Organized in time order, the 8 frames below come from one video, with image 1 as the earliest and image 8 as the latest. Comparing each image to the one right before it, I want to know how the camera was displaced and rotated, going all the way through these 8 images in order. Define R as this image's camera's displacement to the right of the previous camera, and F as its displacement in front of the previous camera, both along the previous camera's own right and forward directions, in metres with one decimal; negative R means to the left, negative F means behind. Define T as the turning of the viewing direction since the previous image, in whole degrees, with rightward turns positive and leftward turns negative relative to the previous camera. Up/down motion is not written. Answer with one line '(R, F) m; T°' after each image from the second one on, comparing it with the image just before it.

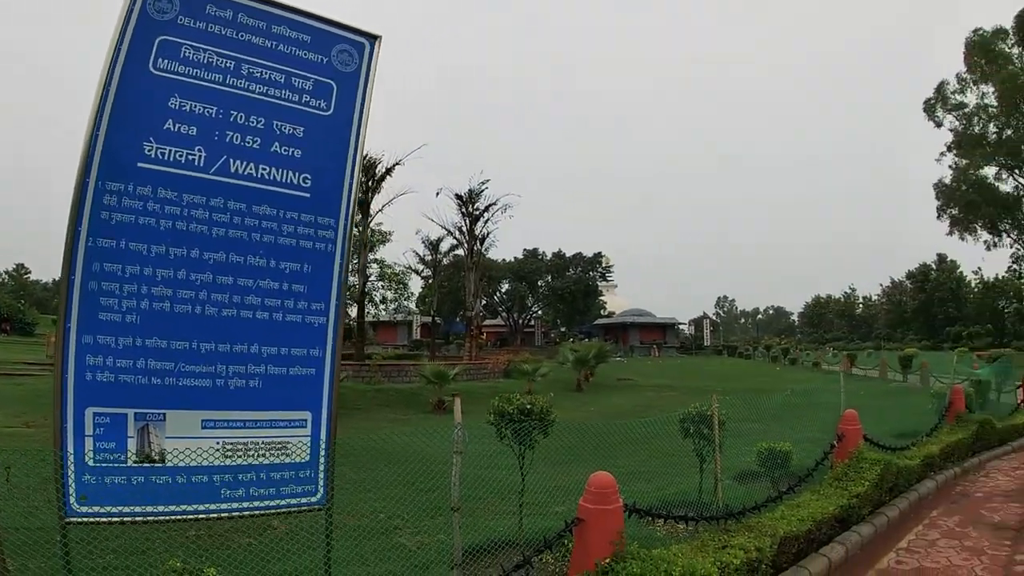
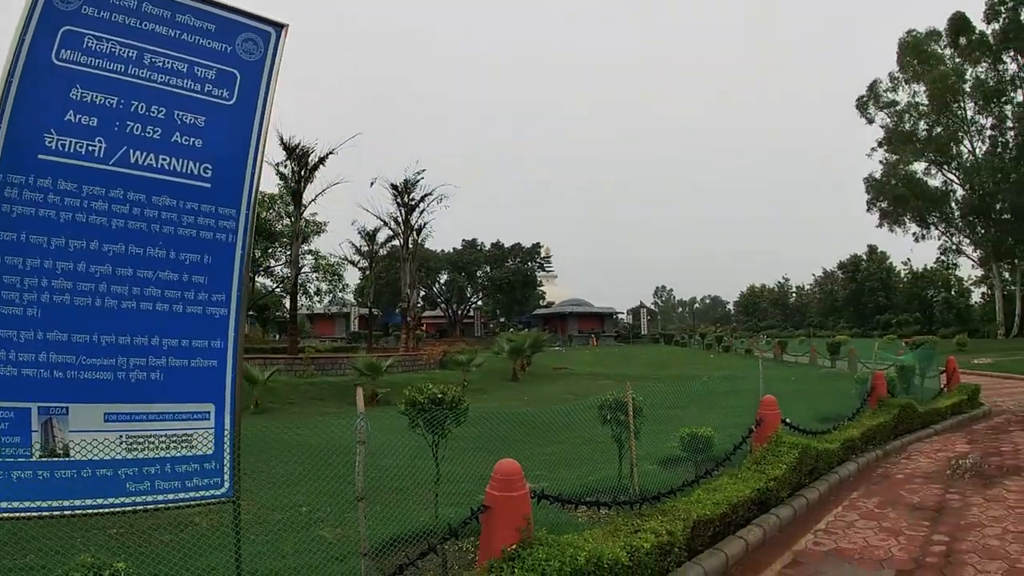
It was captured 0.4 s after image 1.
(+0.3, +0.4) m; +5°
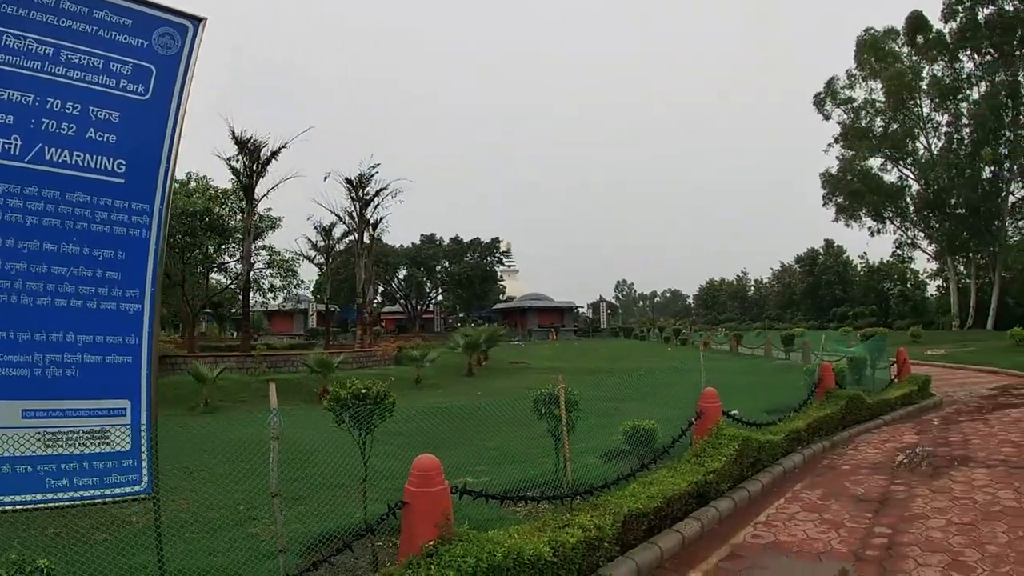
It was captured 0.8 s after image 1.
(+0.3, +0.4) m; +3°
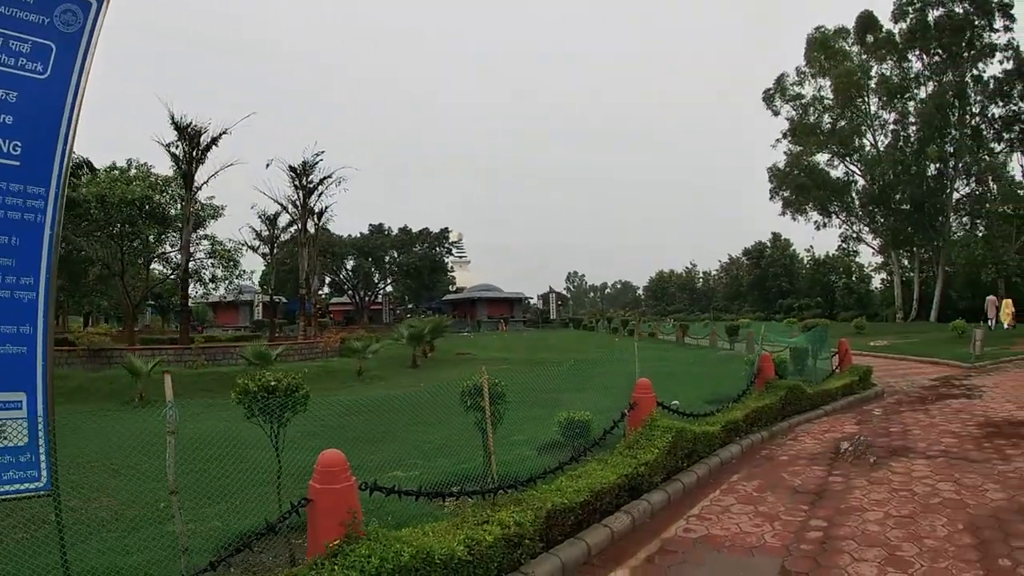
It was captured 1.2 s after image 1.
(+0.2, +0.4) m; +4°
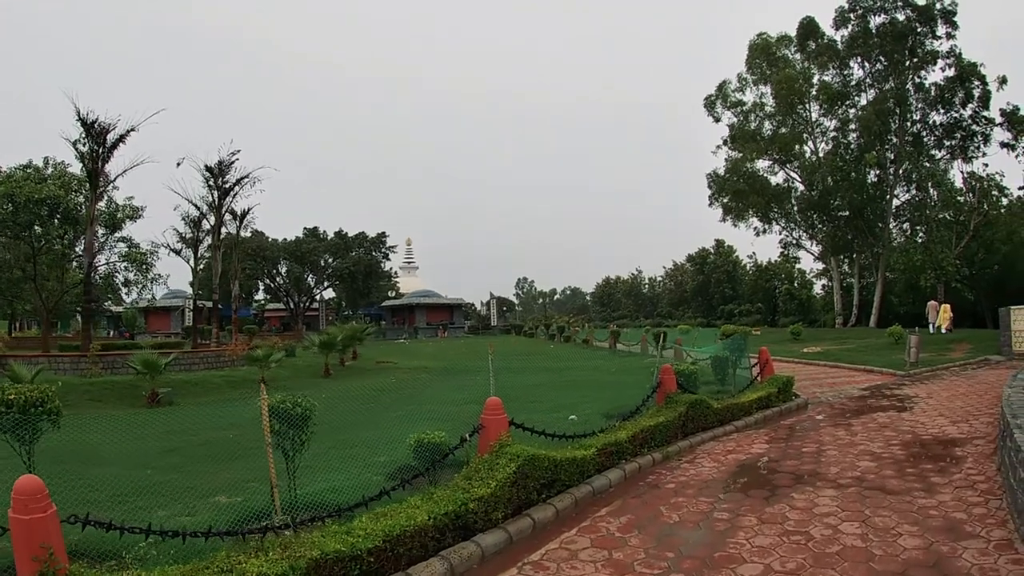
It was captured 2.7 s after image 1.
(+0.9, +1.1) m; +4°
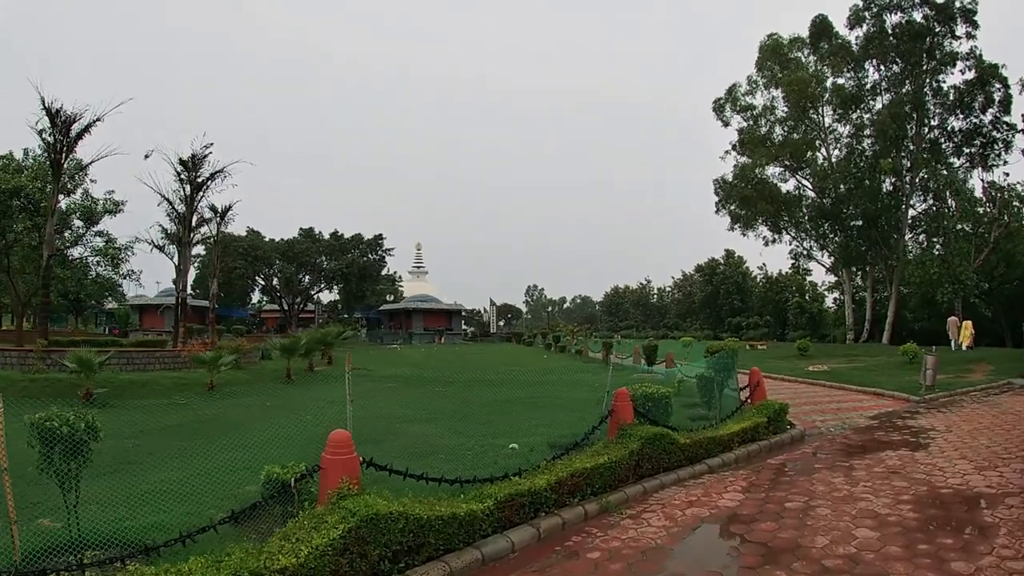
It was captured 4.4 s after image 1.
(+0.8, +1.2) m; -1°
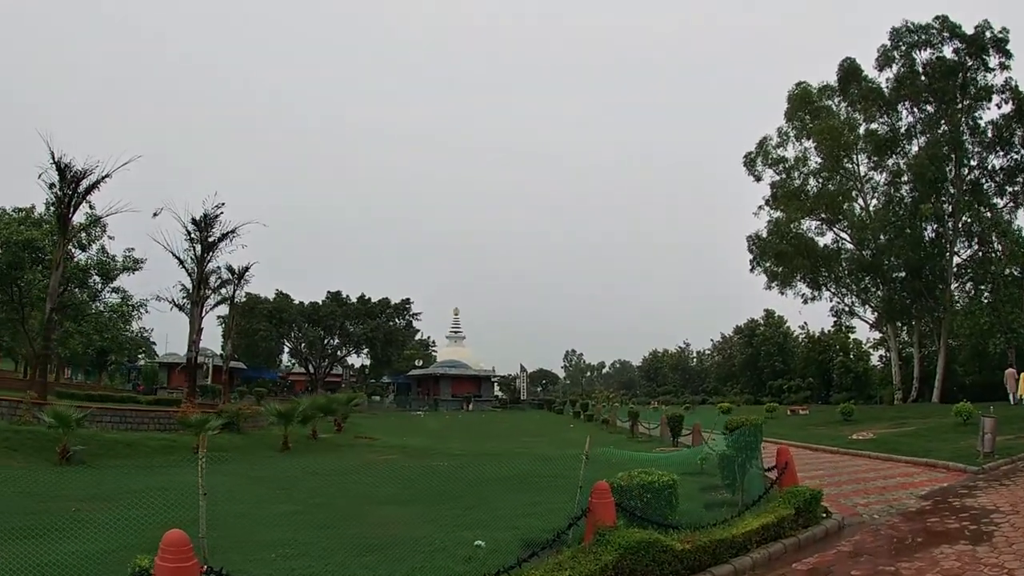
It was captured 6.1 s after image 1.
(+0.6, +0.8) m; -4°
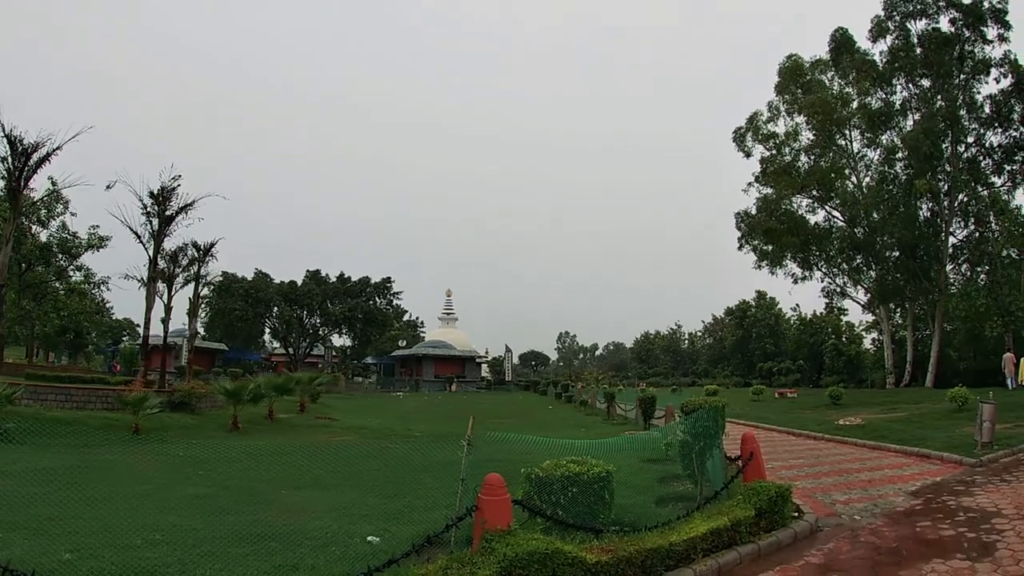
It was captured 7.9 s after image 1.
(+0.7, +1.0) m; 0°
